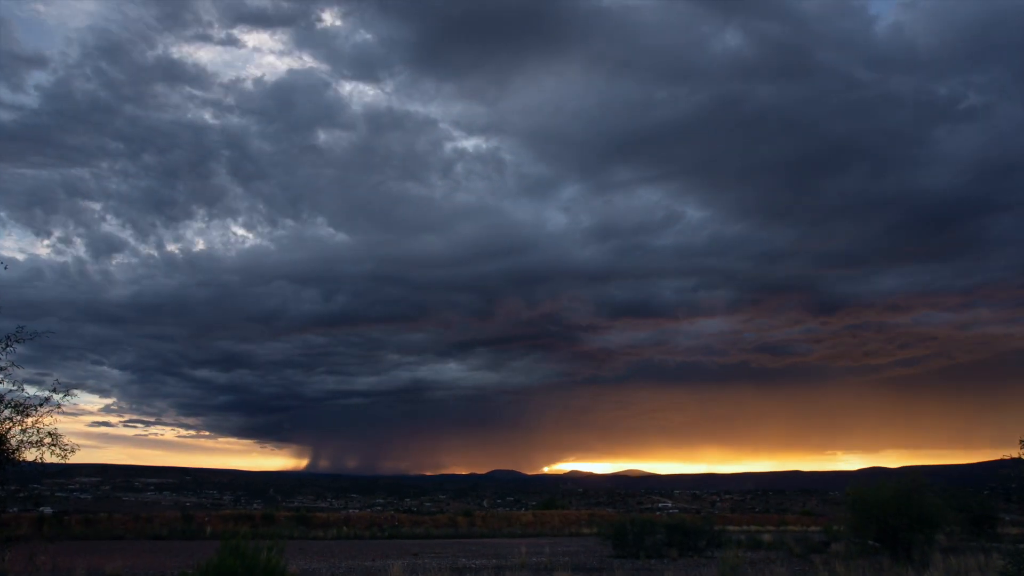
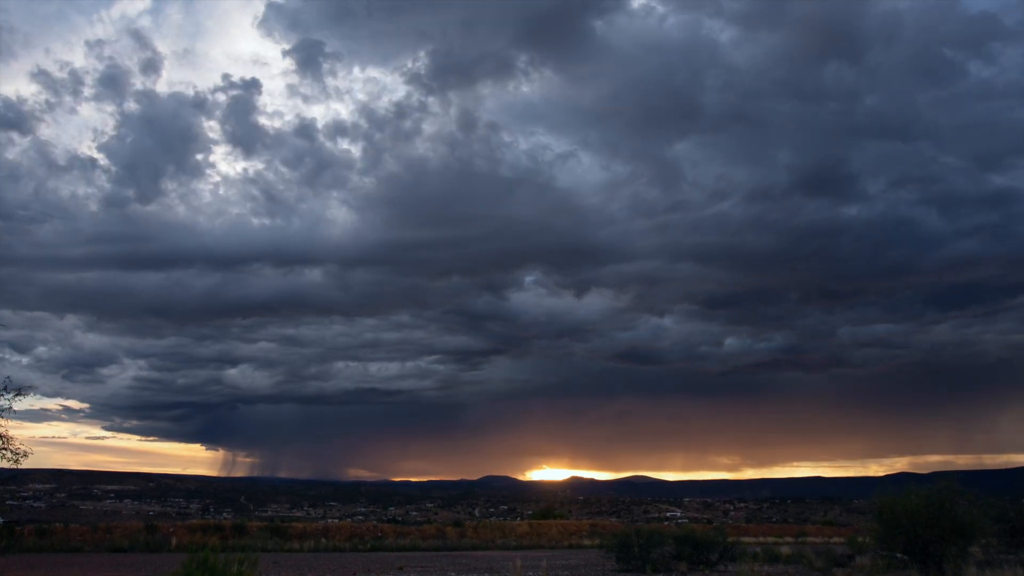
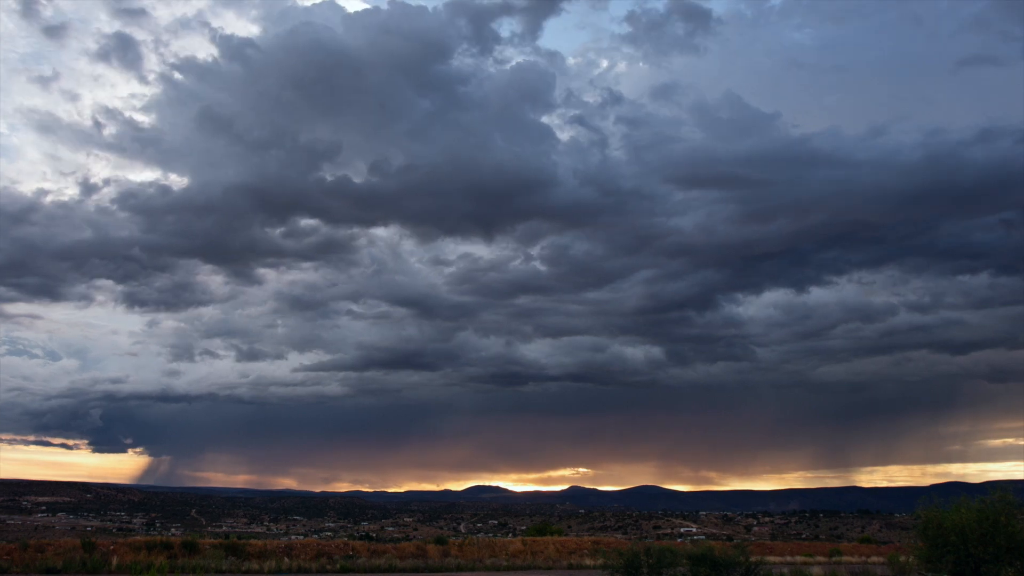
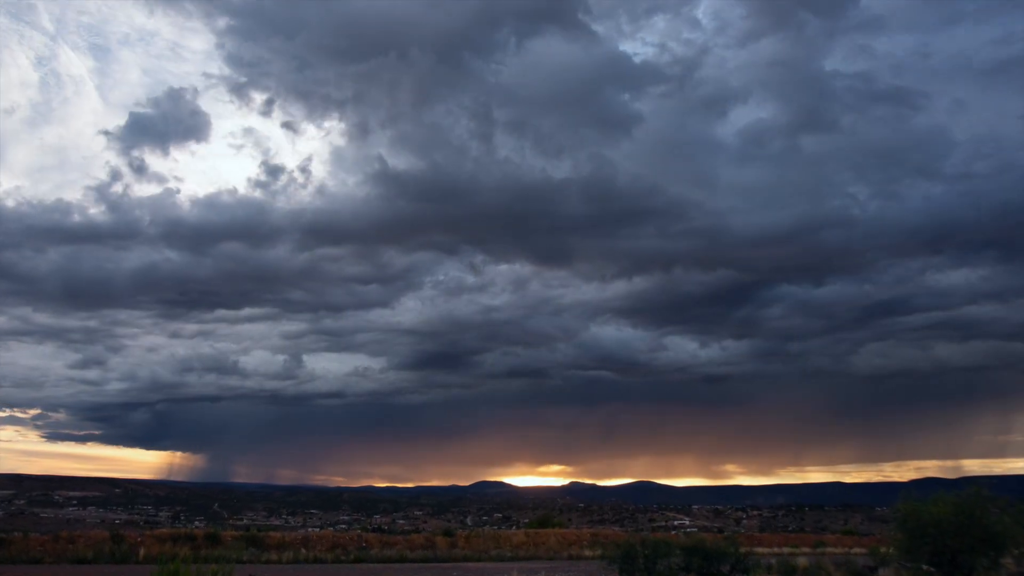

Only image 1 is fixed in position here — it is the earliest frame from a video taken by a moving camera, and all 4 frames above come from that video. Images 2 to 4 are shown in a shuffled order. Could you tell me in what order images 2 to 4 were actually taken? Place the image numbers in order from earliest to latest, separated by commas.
2, 4, 3
